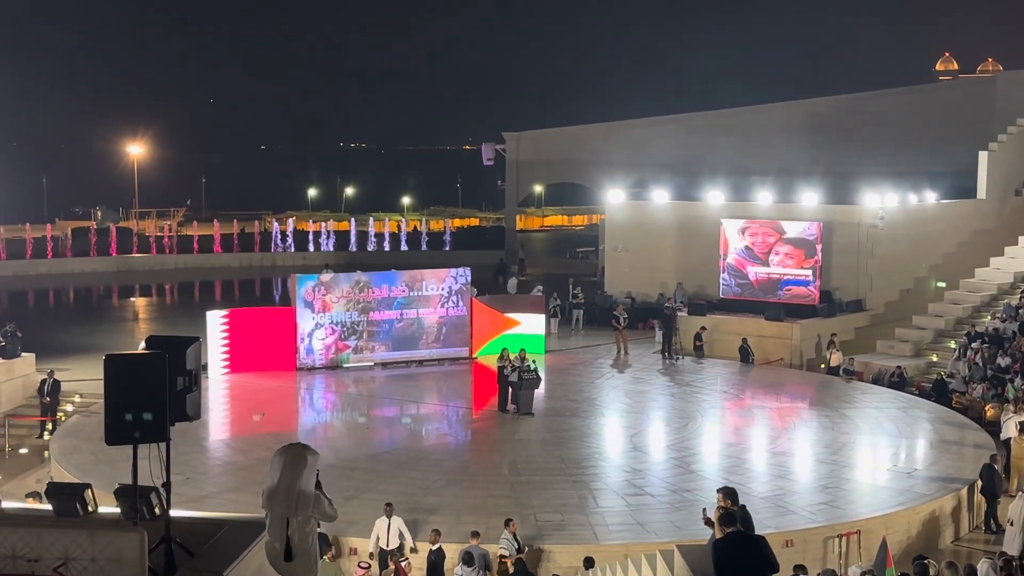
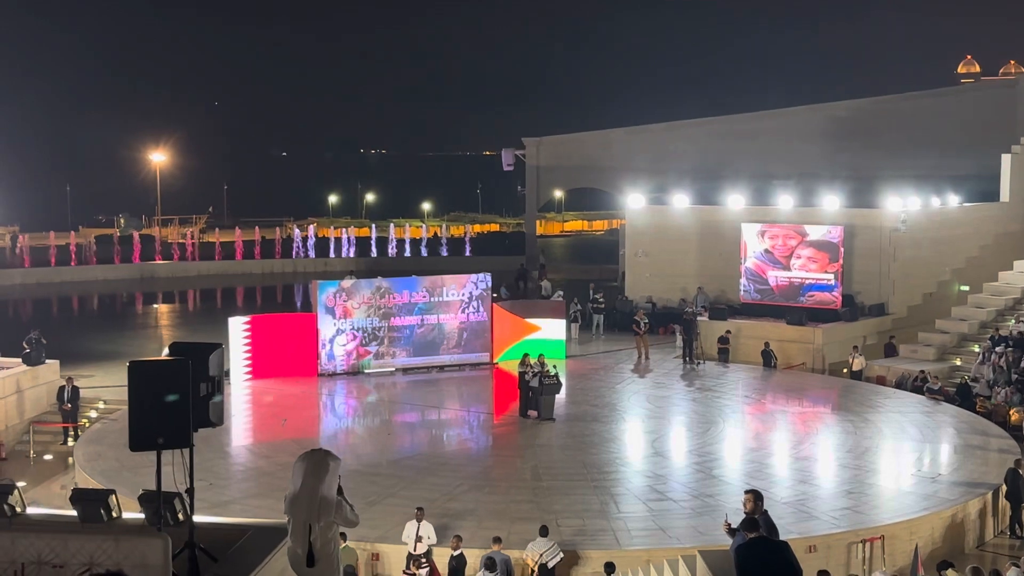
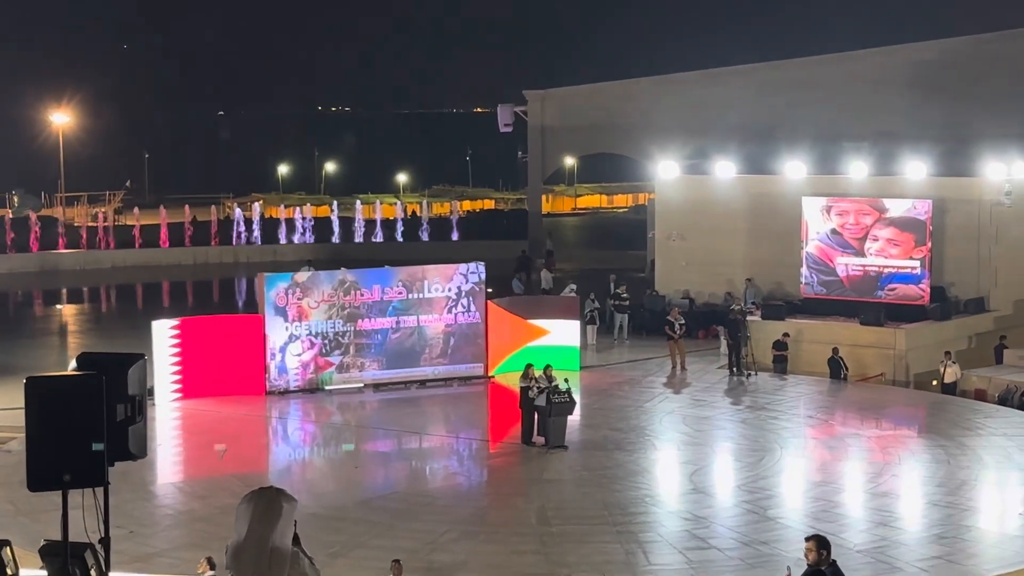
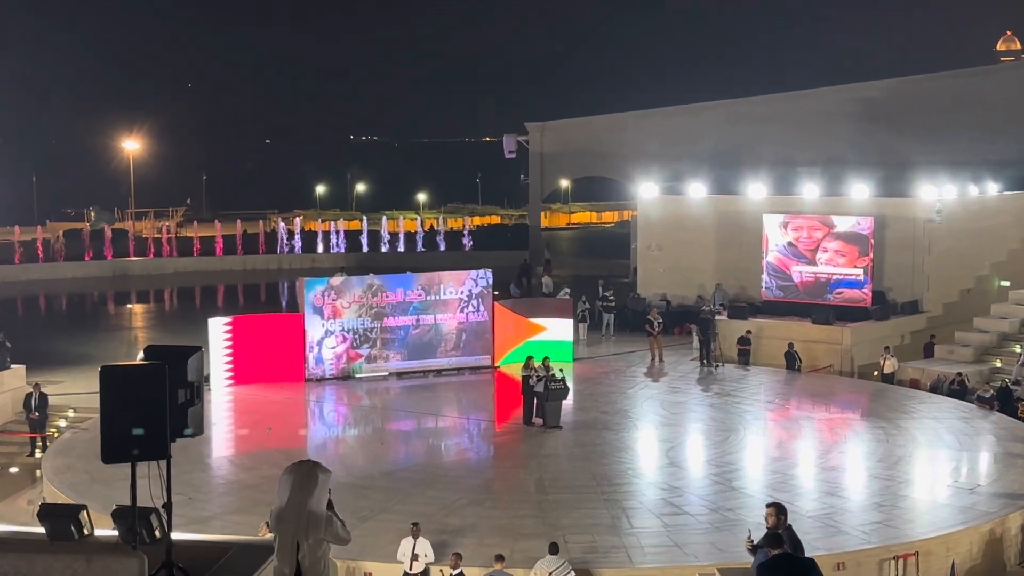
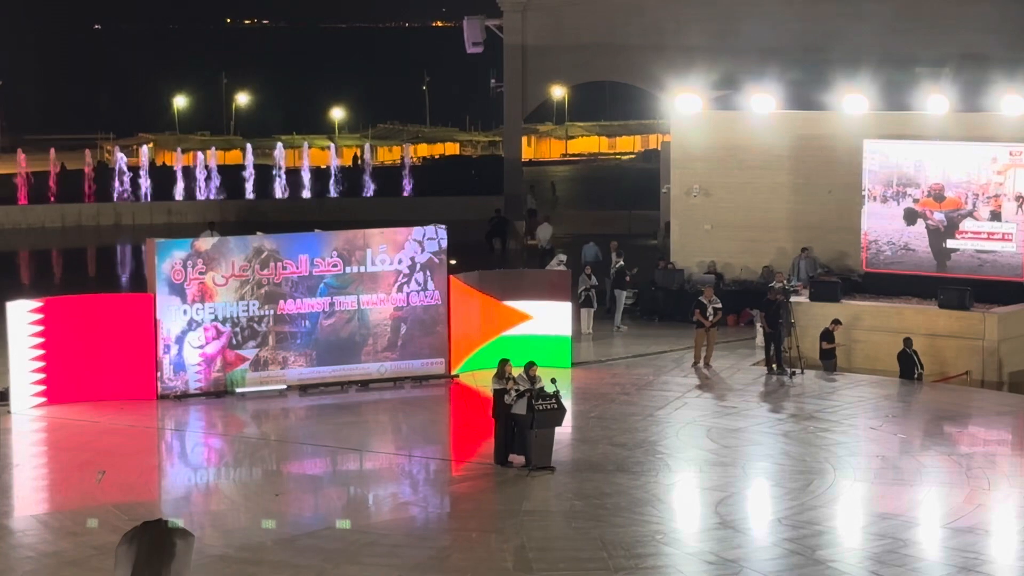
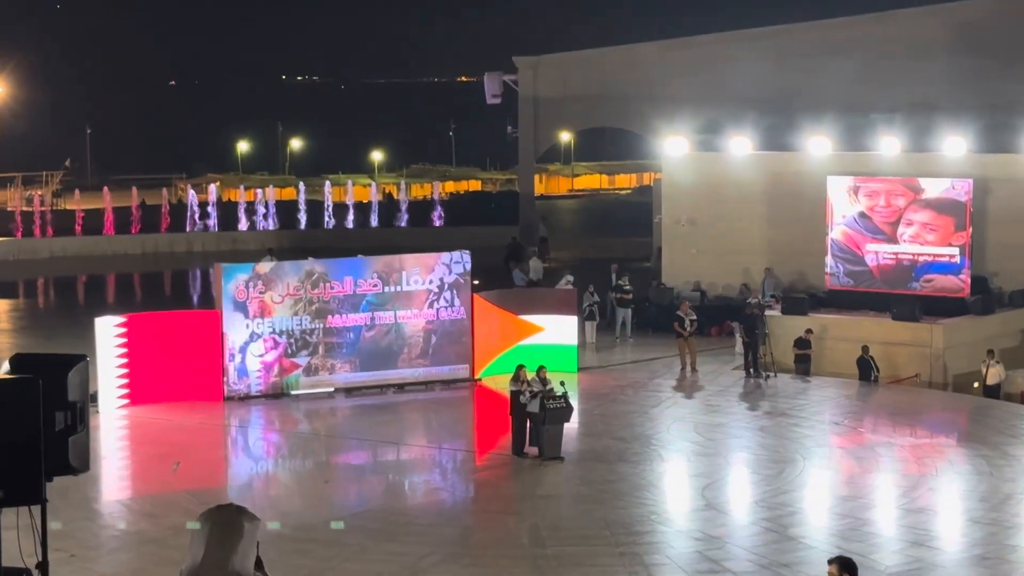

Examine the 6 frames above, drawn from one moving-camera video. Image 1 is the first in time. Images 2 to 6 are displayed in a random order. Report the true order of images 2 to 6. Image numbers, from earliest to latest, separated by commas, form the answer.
2, 4, 3, 6, 5
